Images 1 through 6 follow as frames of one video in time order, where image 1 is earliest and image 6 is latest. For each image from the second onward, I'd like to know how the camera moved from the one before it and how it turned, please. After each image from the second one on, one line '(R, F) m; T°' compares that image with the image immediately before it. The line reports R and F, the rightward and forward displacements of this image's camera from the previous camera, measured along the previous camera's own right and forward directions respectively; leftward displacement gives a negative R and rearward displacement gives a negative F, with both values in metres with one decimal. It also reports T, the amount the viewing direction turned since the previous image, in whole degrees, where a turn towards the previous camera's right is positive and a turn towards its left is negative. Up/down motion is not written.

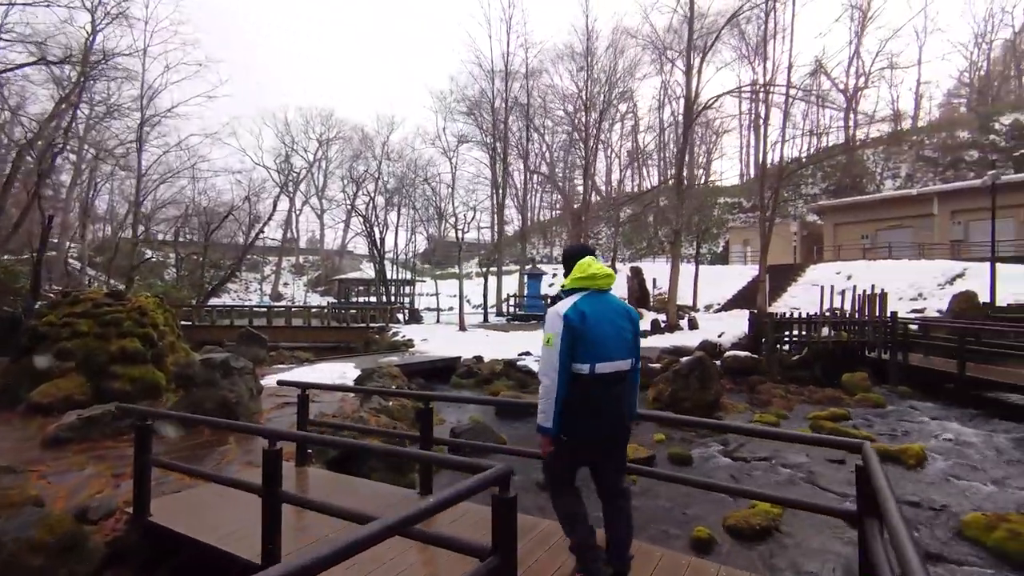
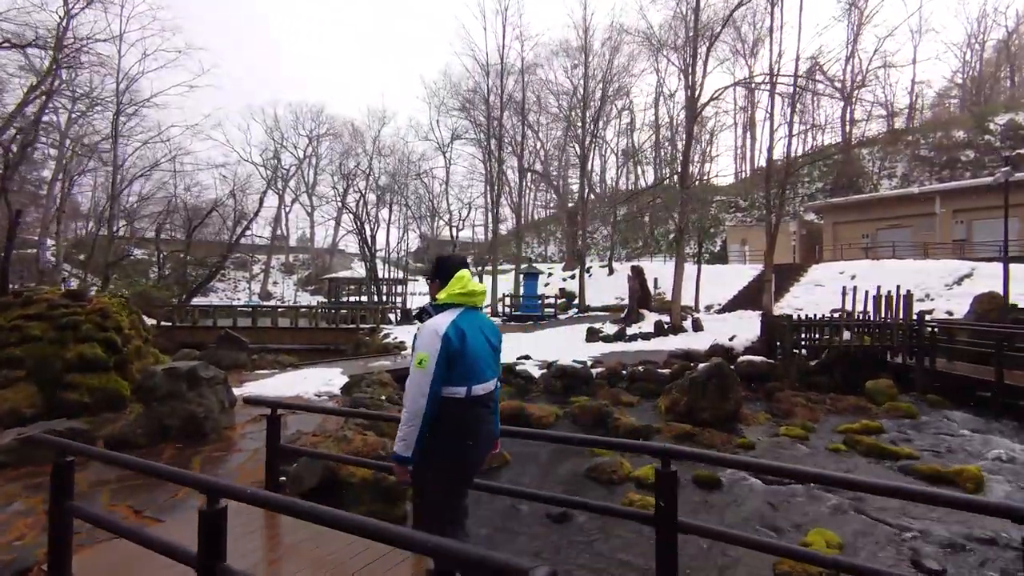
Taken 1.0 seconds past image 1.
(-0.2, +0.8) m; +1°
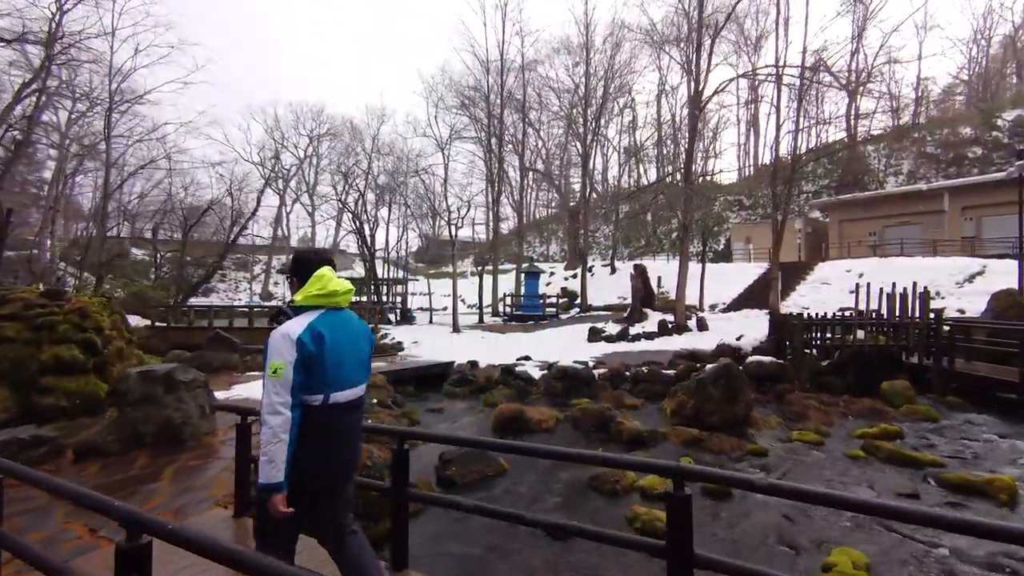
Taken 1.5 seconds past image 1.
(+0.1, +0.4) m; 0°
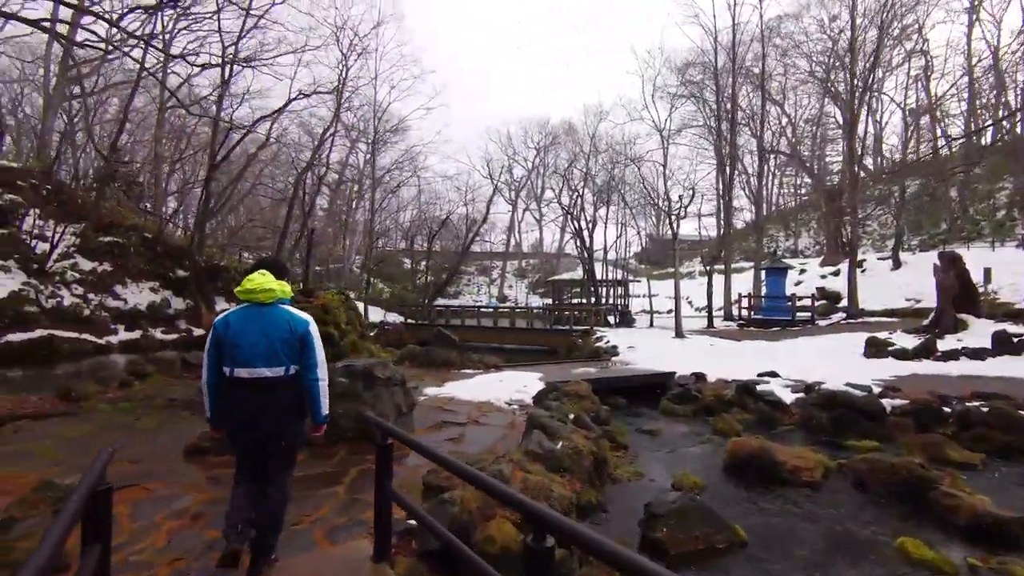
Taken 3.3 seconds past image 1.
(0.0, +1.6) m; -26°
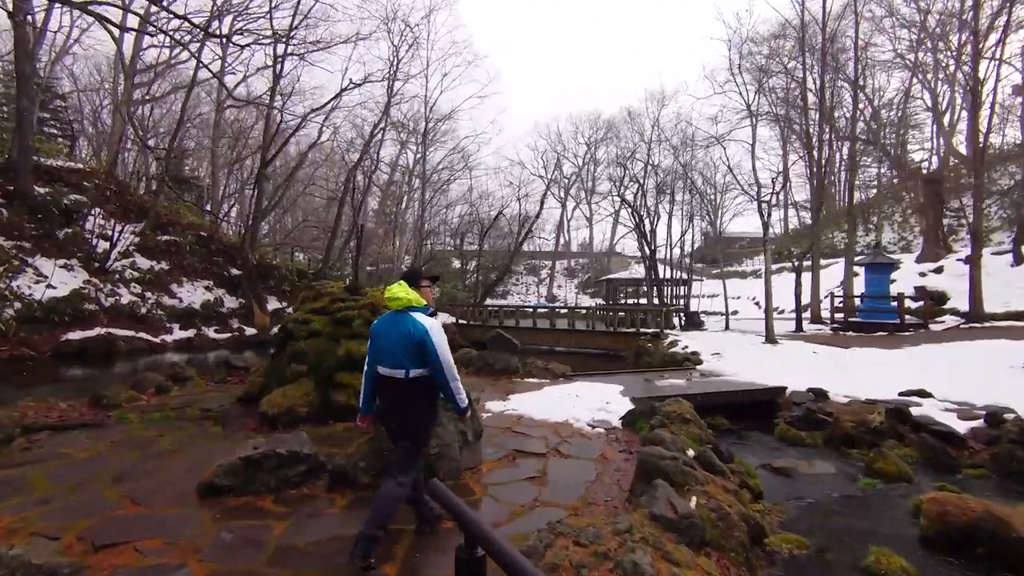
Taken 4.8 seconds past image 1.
(-0.6, +1.6) m; -5°
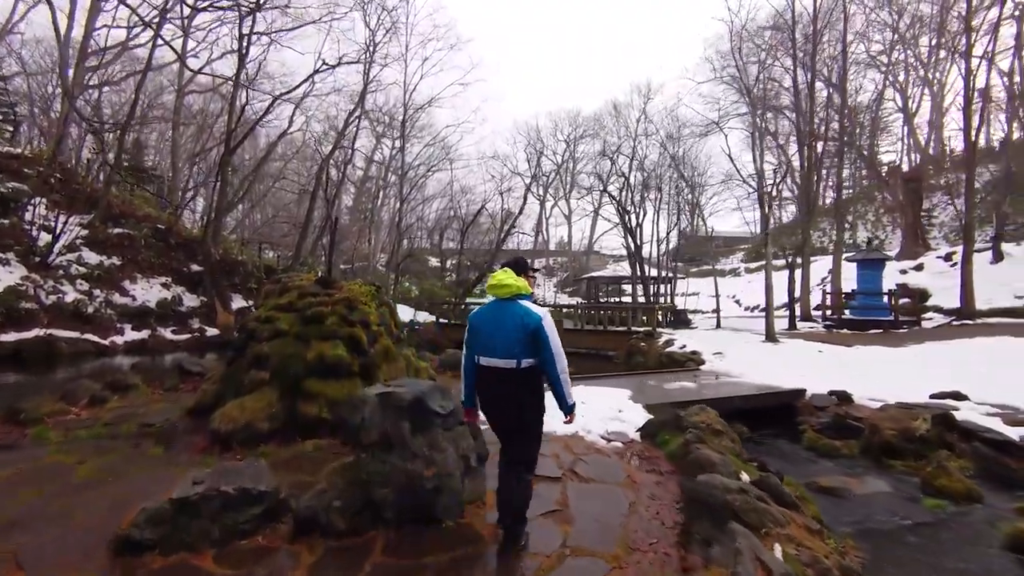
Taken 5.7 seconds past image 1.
(-0.3, +1.0) m; +3°
